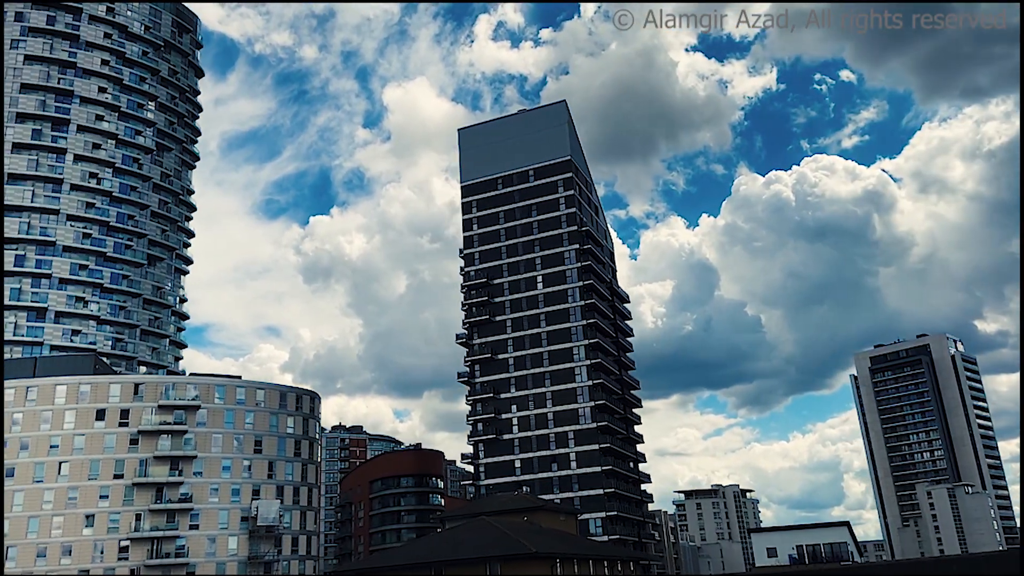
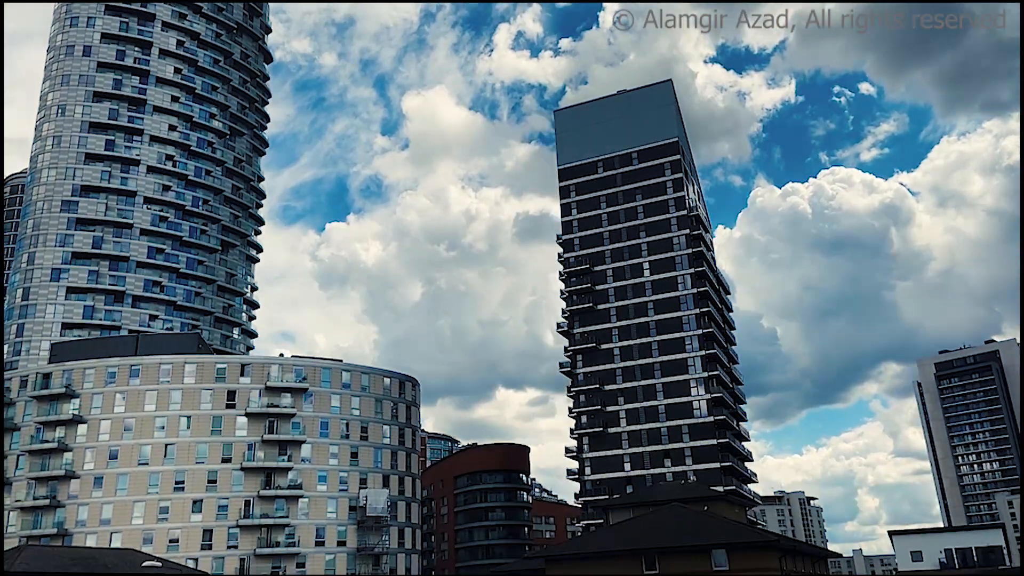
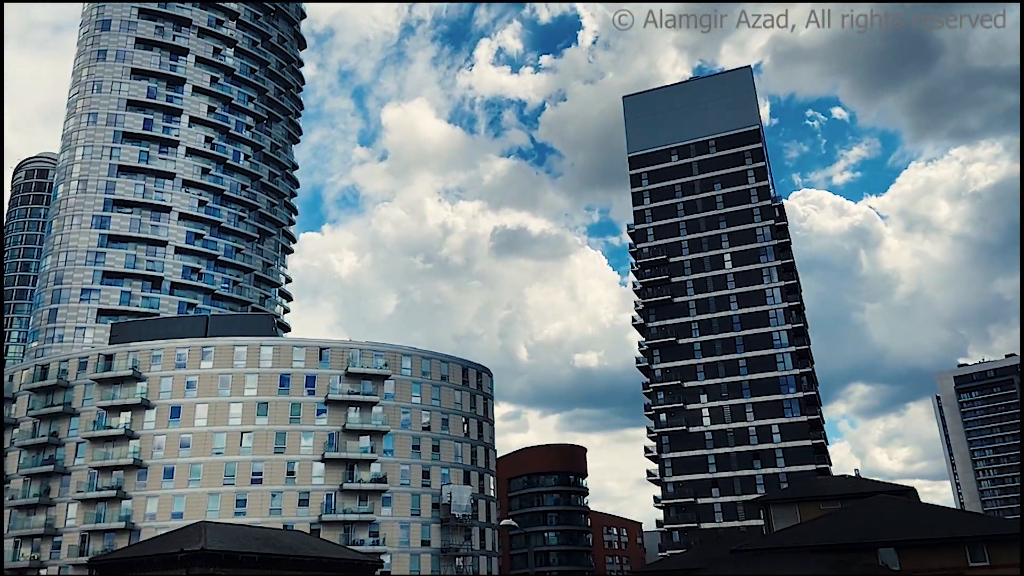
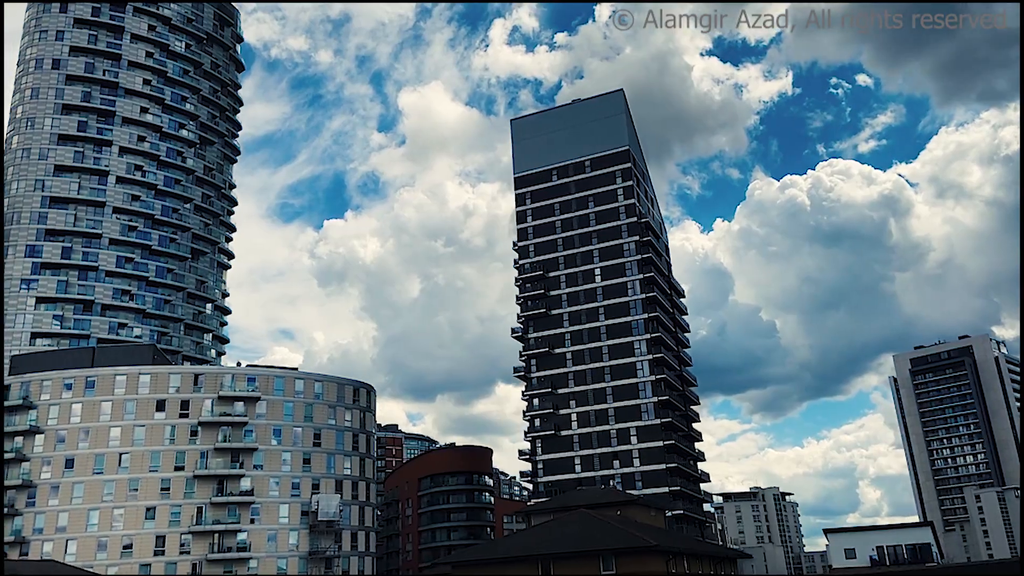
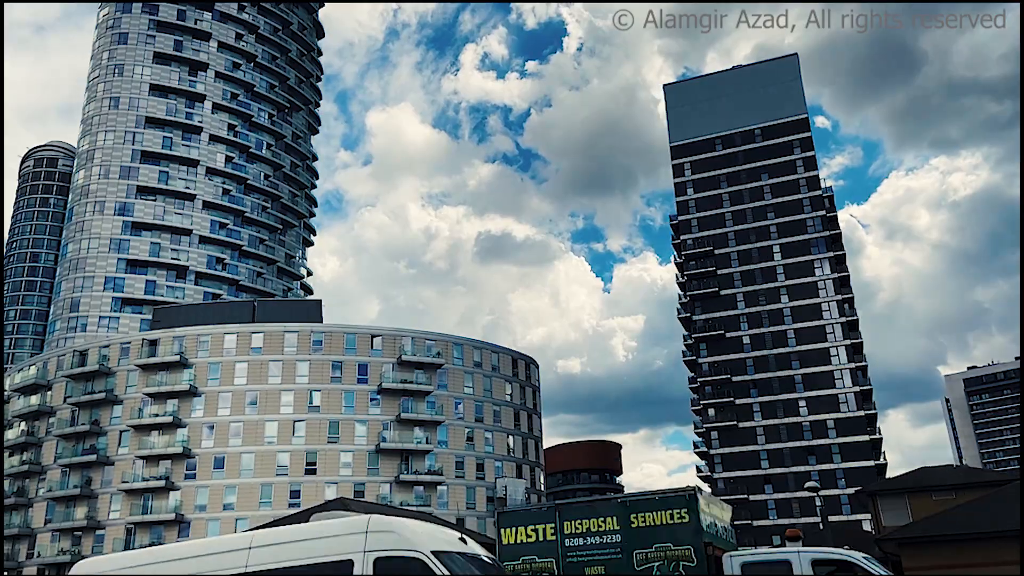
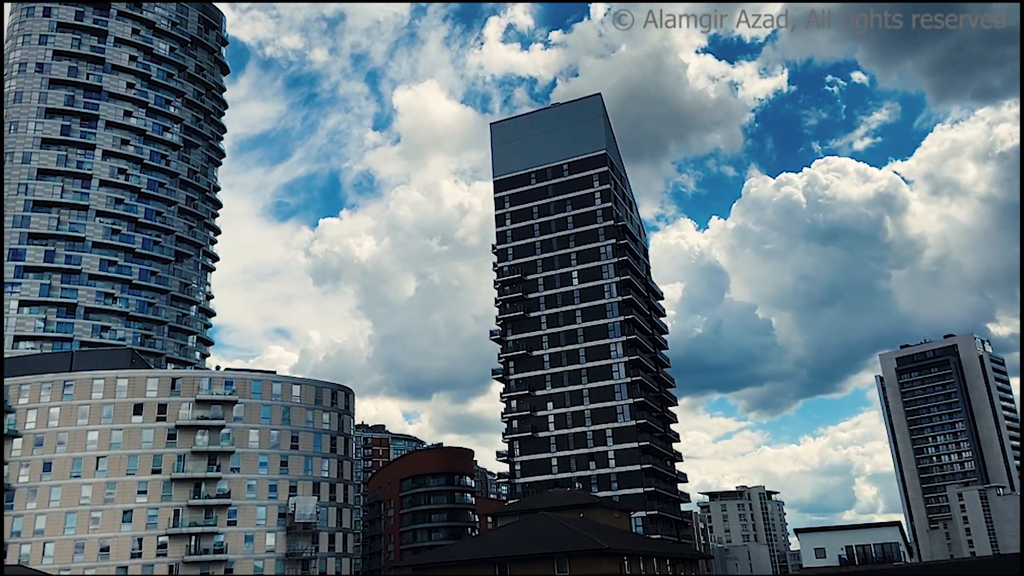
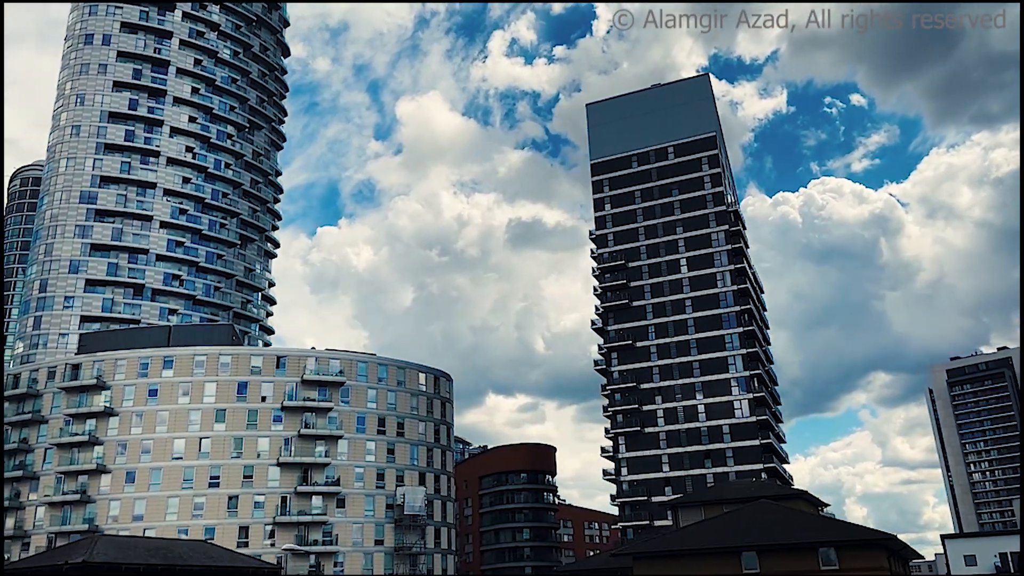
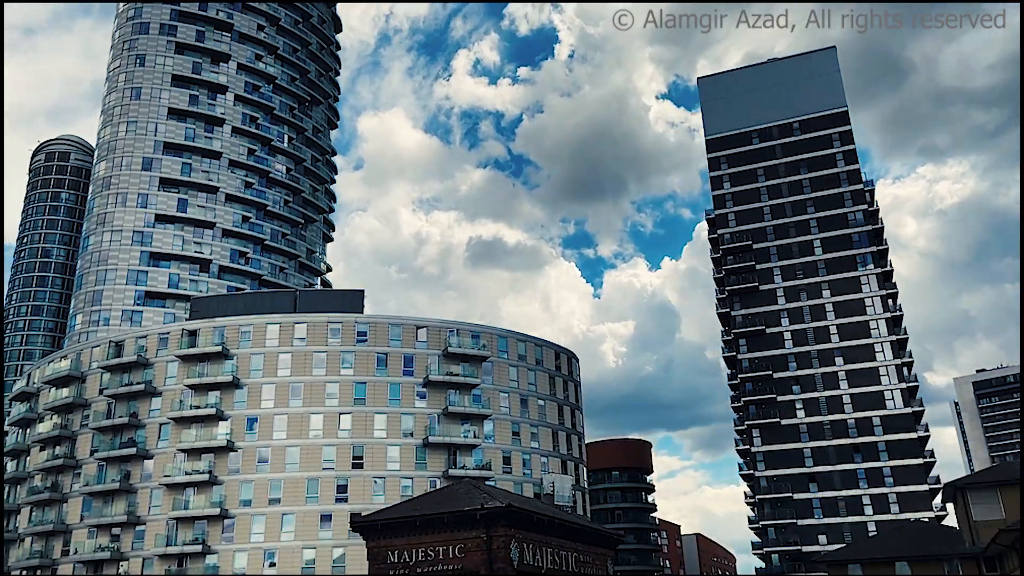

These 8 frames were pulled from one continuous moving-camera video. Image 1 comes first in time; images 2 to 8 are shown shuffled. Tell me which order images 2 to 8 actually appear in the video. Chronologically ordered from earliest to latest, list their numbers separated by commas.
6, 4, 2, 7, 3, 5, 8
